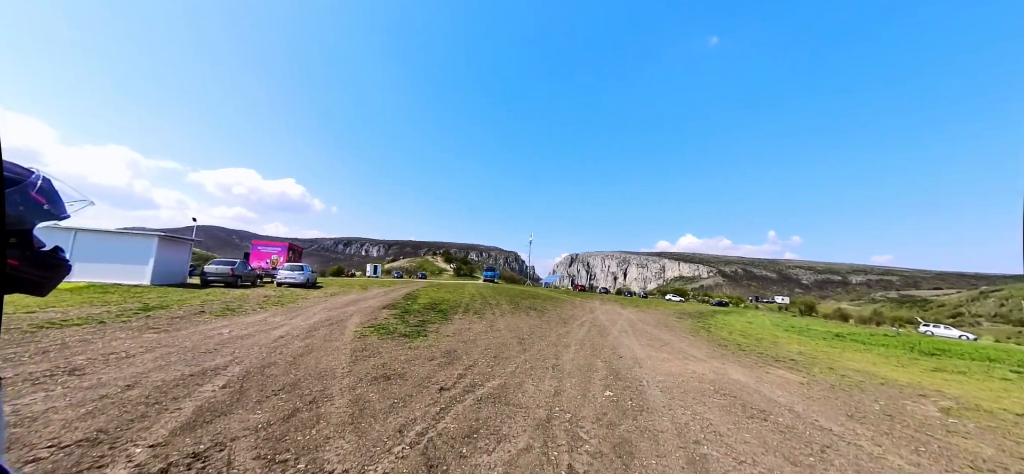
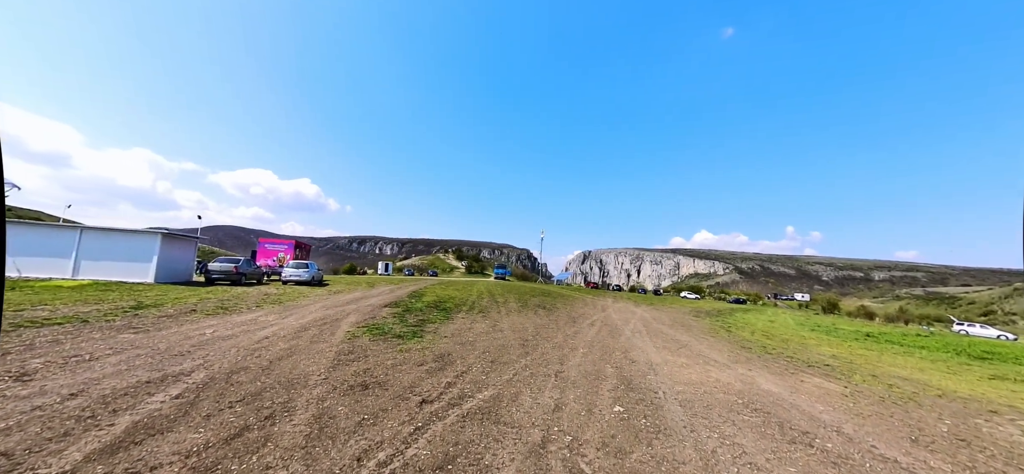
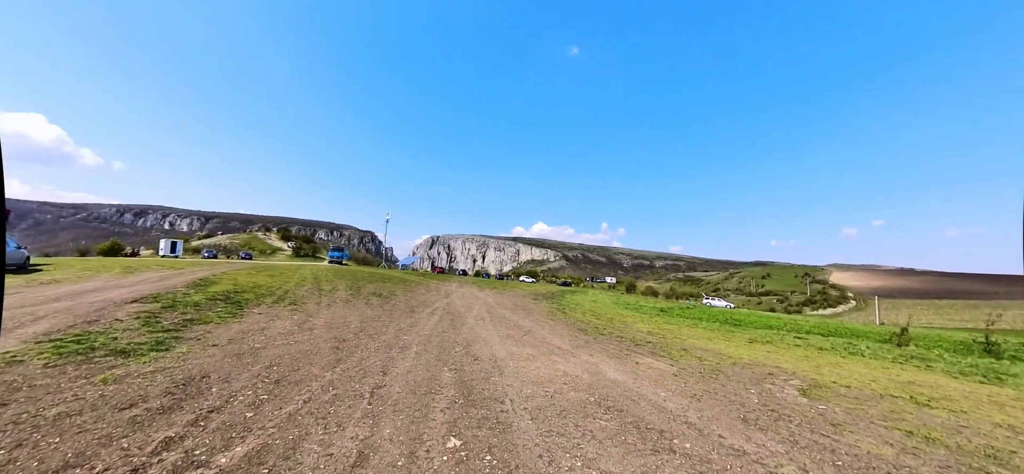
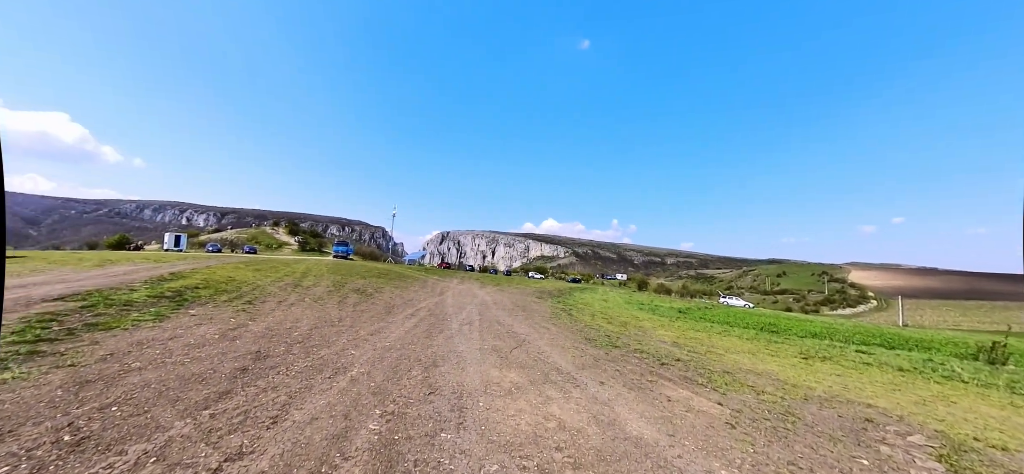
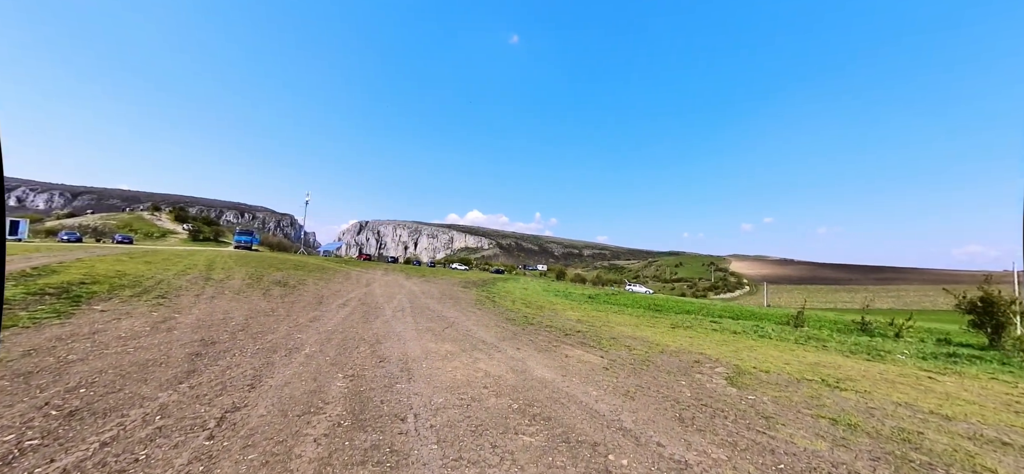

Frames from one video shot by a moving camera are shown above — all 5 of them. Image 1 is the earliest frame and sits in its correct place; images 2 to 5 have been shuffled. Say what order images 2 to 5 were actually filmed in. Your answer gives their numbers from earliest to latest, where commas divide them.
2, 3, 5, 4
